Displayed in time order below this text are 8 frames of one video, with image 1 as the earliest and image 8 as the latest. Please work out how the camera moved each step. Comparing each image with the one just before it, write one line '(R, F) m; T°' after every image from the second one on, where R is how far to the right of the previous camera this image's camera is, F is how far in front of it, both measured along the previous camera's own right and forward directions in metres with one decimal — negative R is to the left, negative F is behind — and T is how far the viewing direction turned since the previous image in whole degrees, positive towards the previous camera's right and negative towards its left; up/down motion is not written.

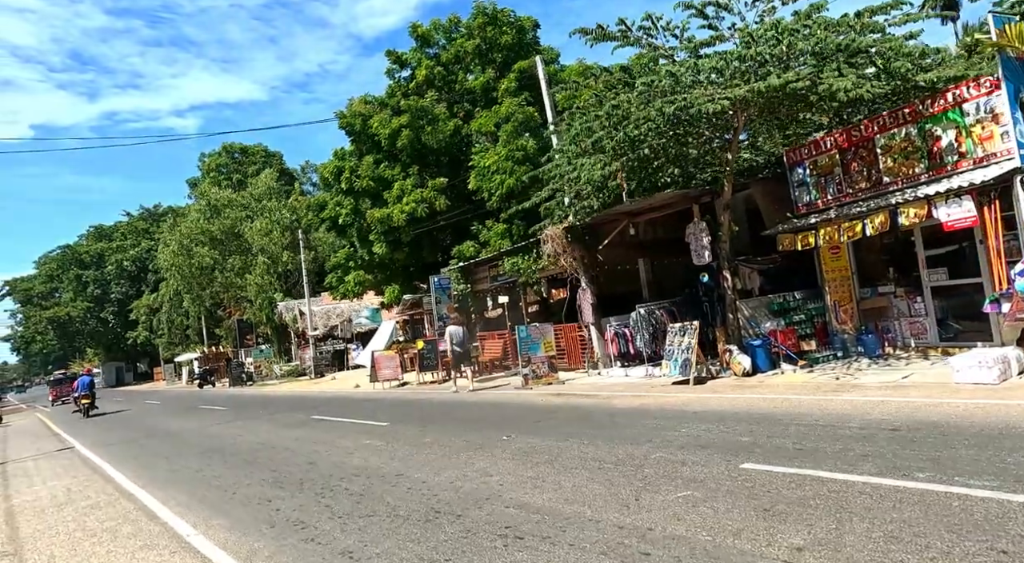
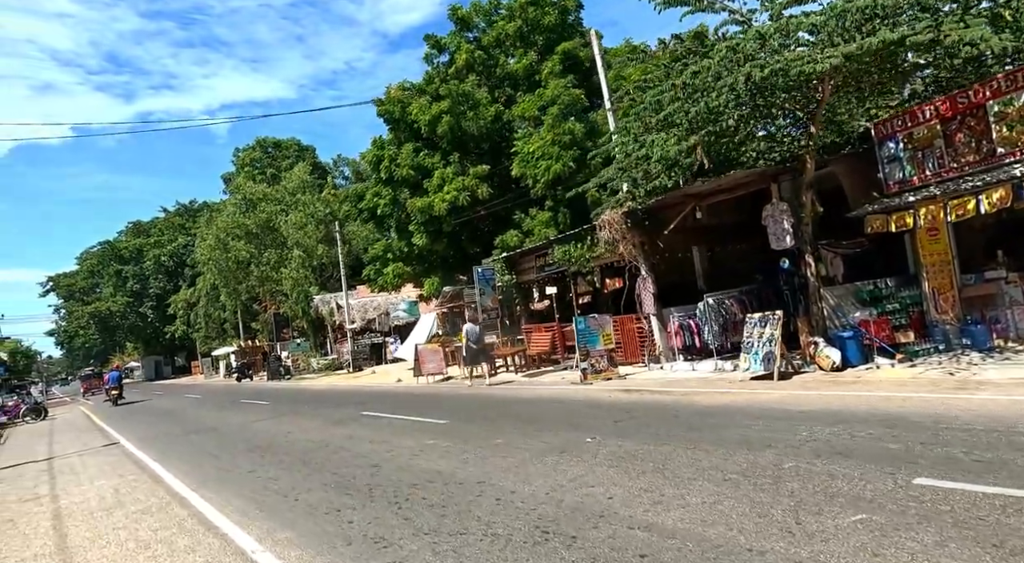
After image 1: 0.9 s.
(-0.6, +0.8) m; -2°
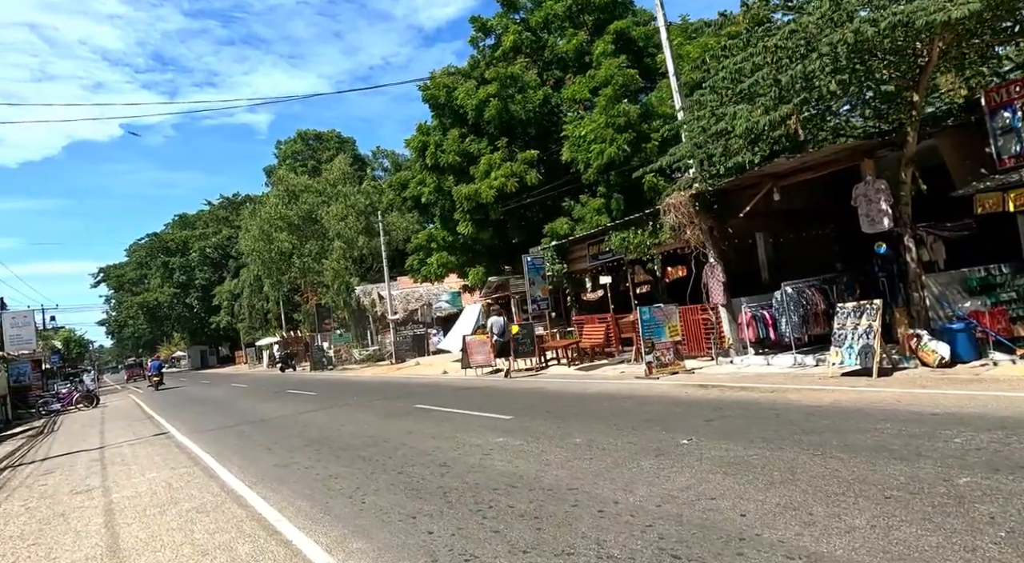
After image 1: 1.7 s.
(-0.5, +0.7) m; -3°
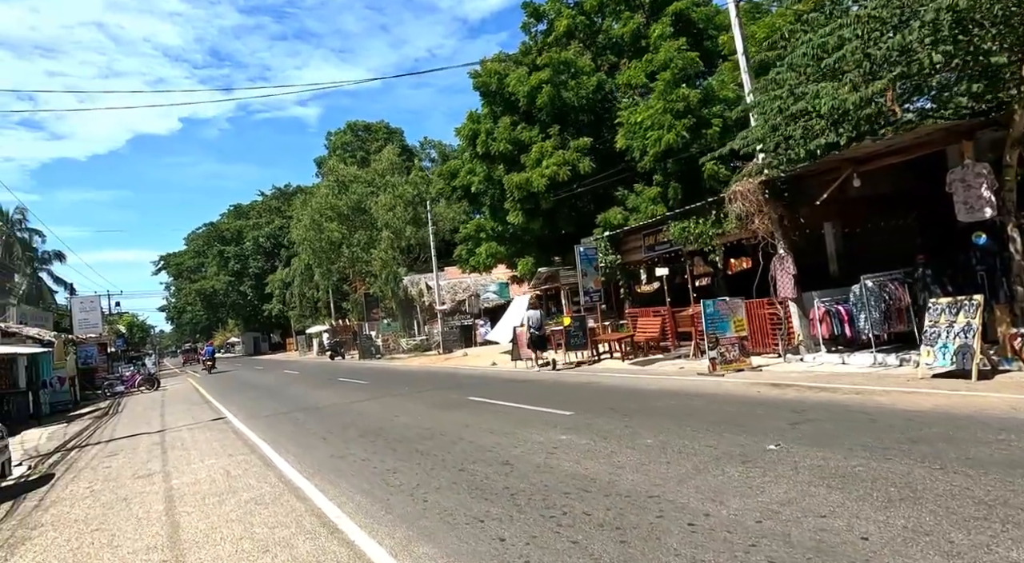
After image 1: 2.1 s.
(-0.3, +0.4) m; -4°
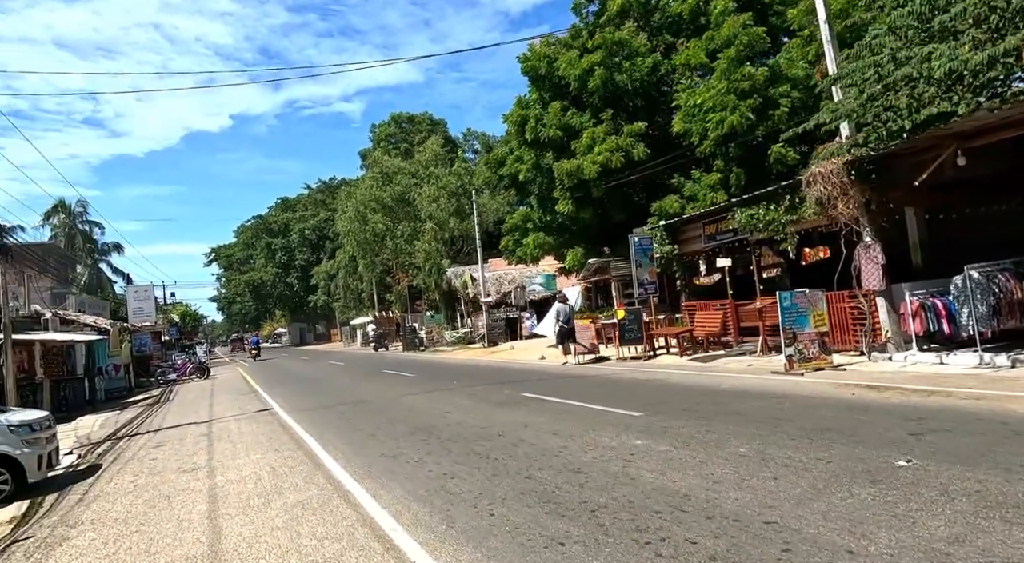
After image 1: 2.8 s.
(-0.3, +0.8) m; -3°
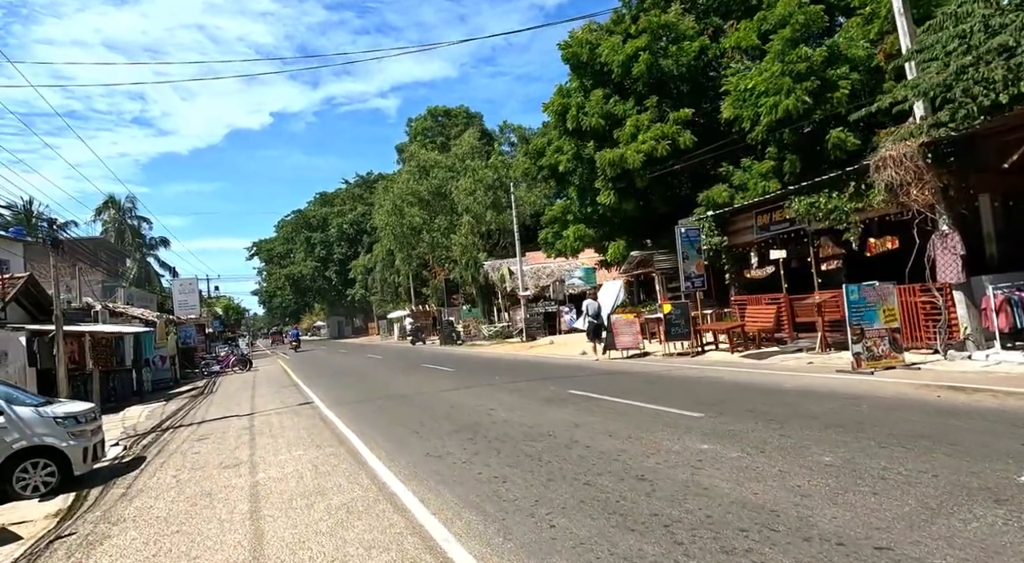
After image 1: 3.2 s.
(-0.2, +0.5) m; -3°
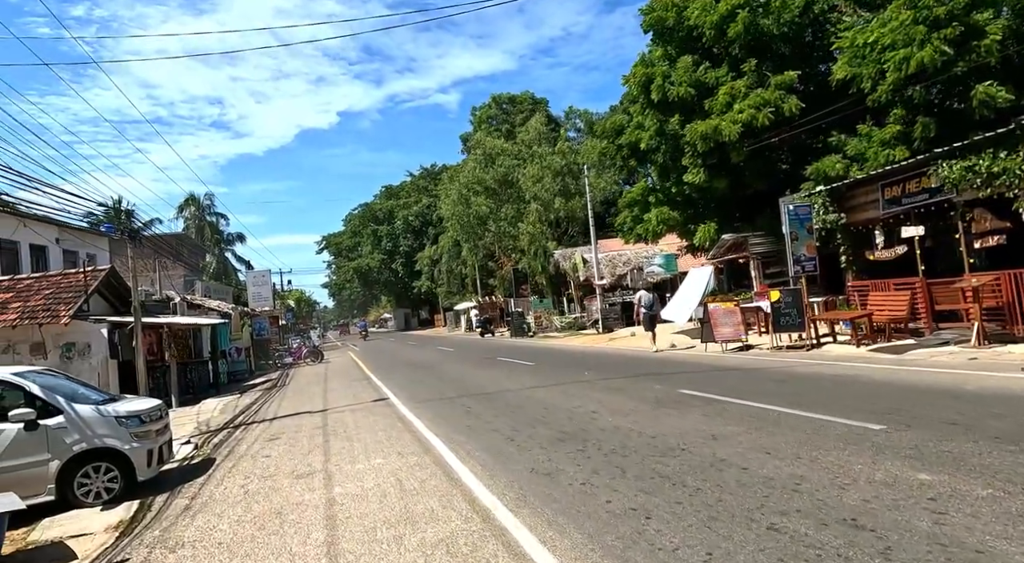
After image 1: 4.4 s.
(-0.6, +1.6) m; -5°
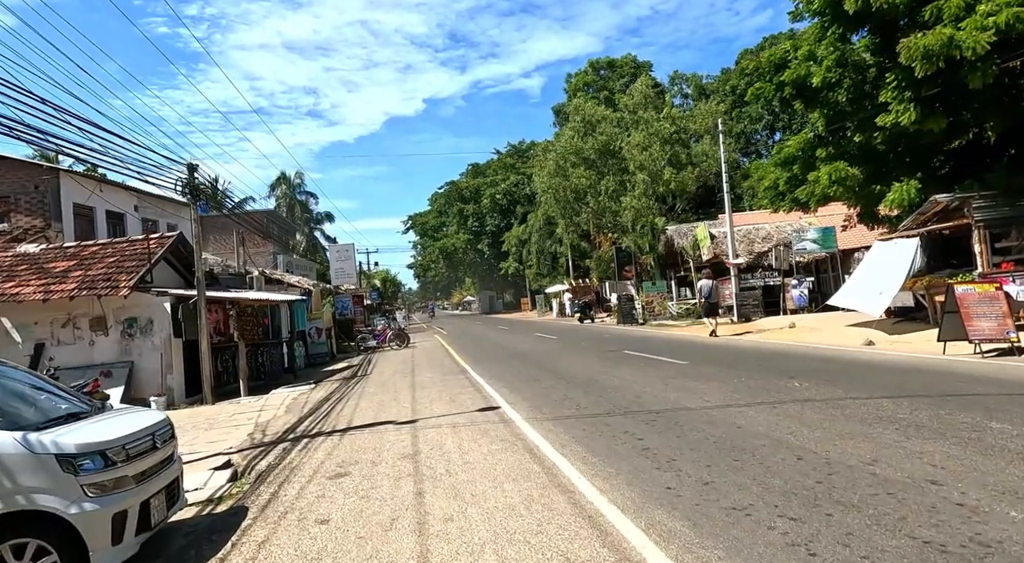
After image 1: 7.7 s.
(-1.5, +5.0) m; -7°
